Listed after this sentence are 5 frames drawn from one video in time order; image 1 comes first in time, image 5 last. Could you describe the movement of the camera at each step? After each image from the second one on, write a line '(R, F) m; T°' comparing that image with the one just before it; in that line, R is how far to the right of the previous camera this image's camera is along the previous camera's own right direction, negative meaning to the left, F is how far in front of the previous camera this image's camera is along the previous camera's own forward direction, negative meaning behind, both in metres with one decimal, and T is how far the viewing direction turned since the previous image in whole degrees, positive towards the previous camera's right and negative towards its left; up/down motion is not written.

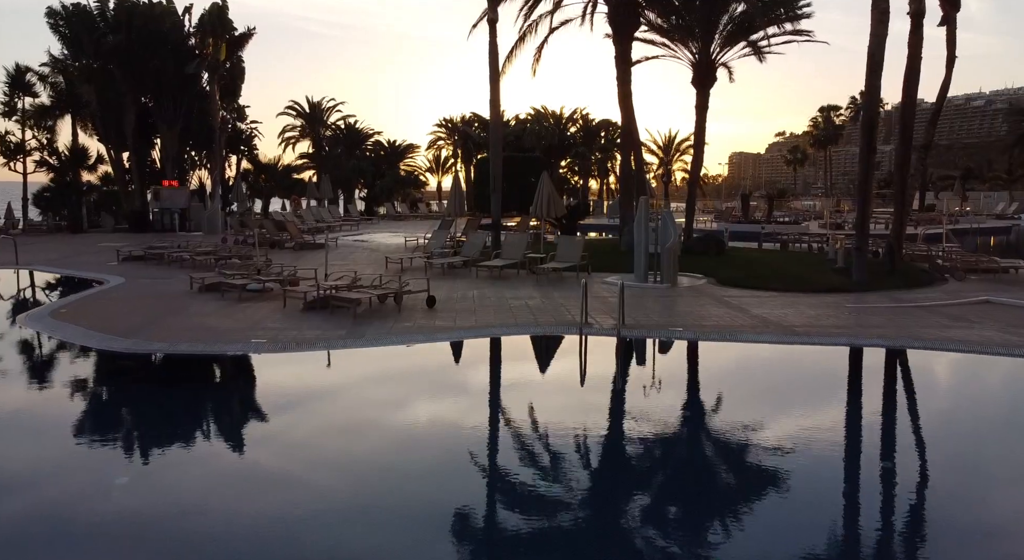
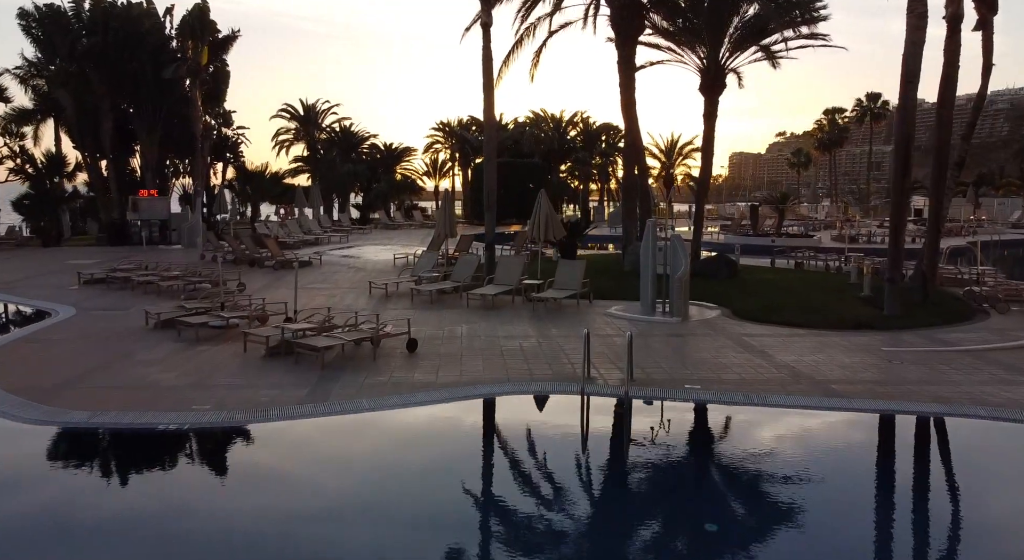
(+0.1, +1.0) m; 0°
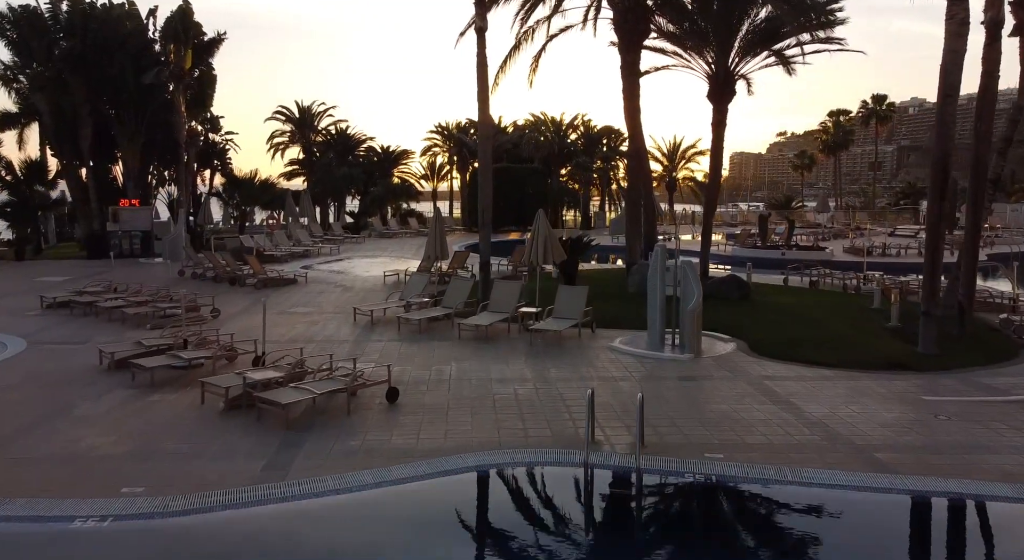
(+0.1, +0.9) m; 0°
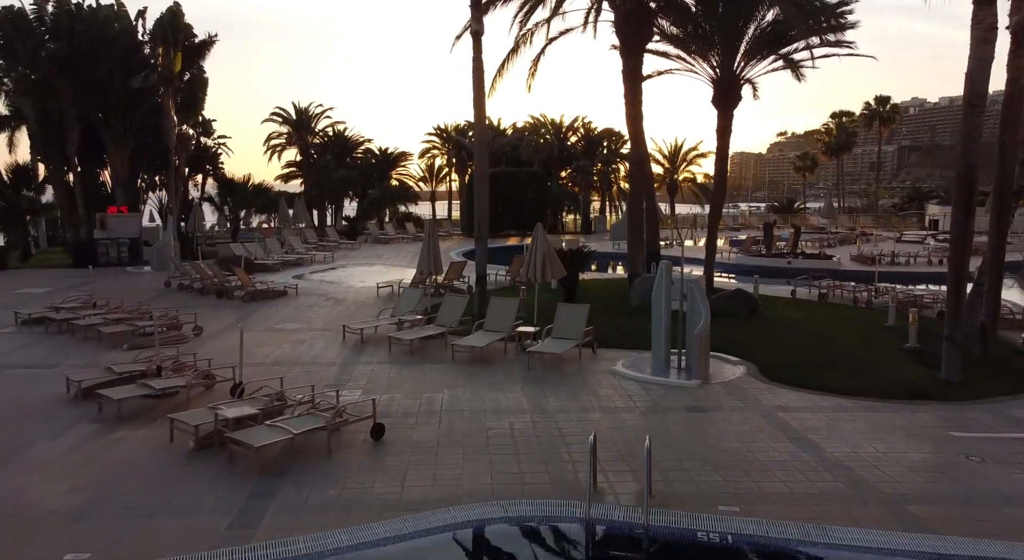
(0.0, +0.5) m; 0°
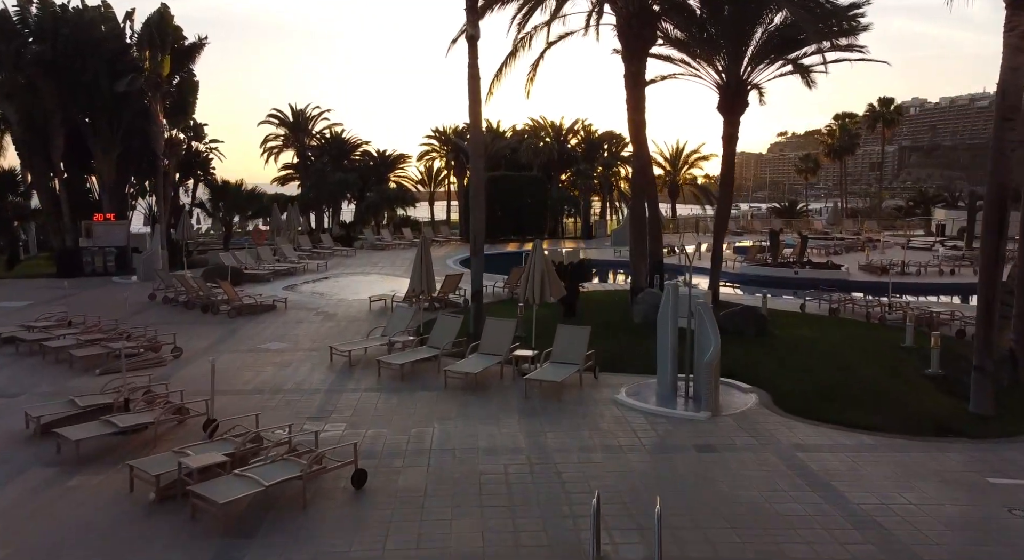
(0.0, +0.5) m; 0°
